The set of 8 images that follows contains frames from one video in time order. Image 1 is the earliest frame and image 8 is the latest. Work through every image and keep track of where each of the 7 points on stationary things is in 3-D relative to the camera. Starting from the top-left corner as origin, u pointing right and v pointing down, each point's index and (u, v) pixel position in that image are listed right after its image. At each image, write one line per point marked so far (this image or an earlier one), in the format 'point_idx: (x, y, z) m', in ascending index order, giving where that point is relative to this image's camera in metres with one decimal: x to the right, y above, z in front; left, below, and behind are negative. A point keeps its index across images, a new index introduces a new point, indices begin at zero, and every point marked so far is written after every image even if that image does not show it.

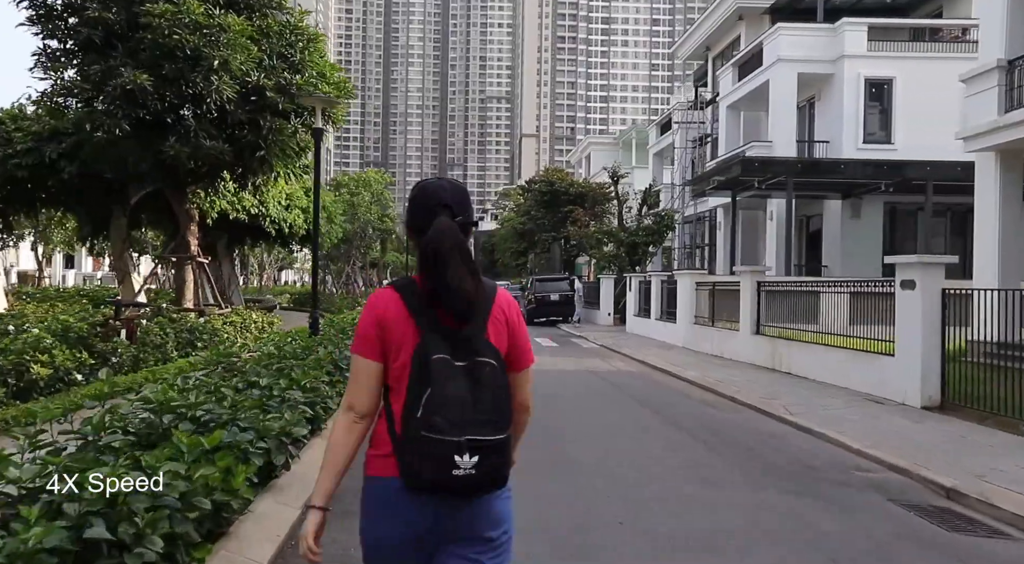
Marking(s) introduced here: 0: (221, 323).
0: (-5.2, -0.7, +15.8) m
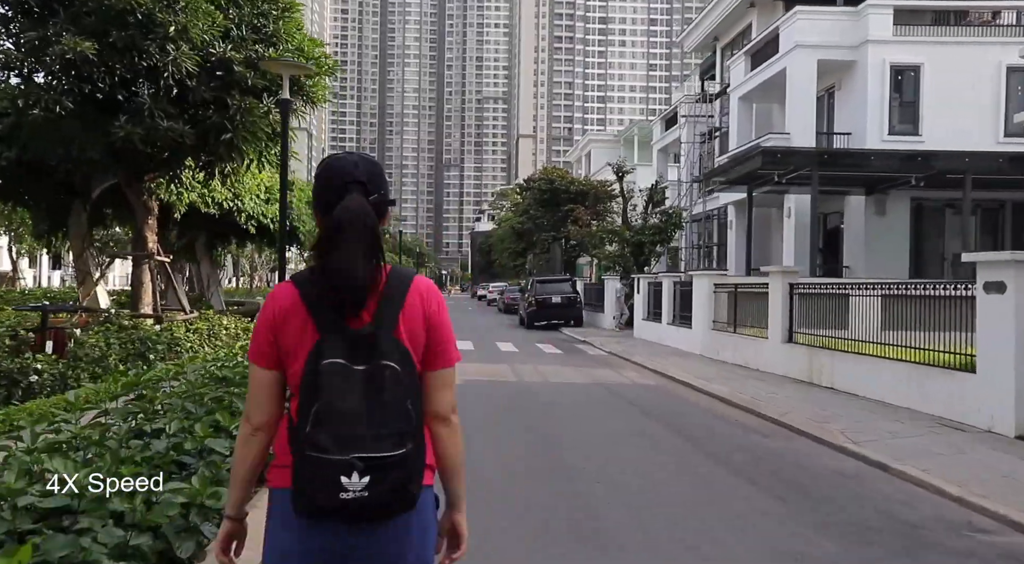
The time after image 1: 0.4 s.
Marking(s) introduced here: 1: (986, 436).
0: (-5.1, -0.8, +13.8) m
1: (+5.1, -1.6, +9.5) m
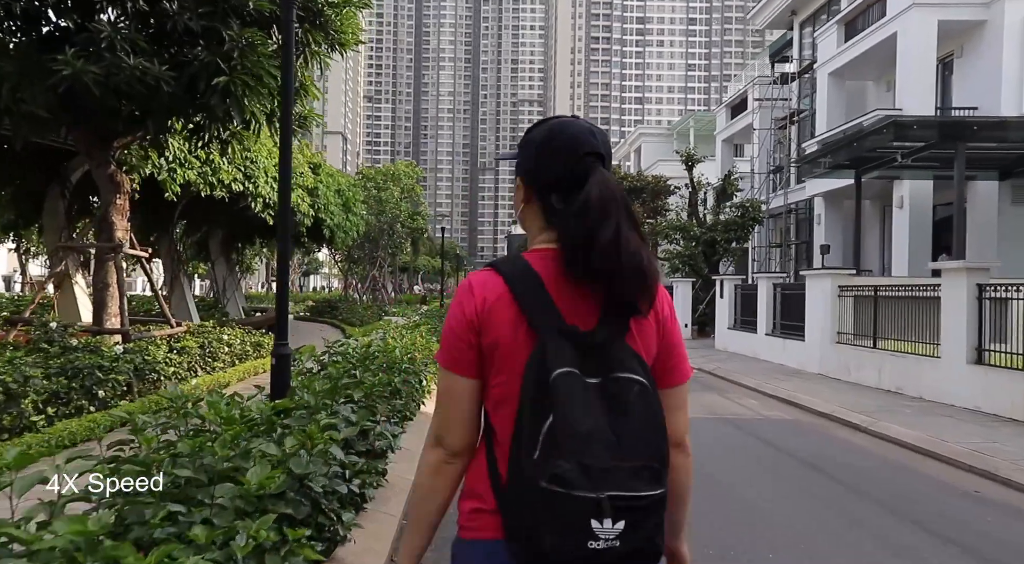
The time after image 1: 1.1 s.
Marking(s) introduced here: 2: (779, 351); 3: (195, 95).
0: (-4.0, -0.8, +10.1) m
1: (+6.1, -1.6, +5.4) m
2: (+5.9, -1.5, +19.6) m
3: (-3.5, +2.1, +9.9) m
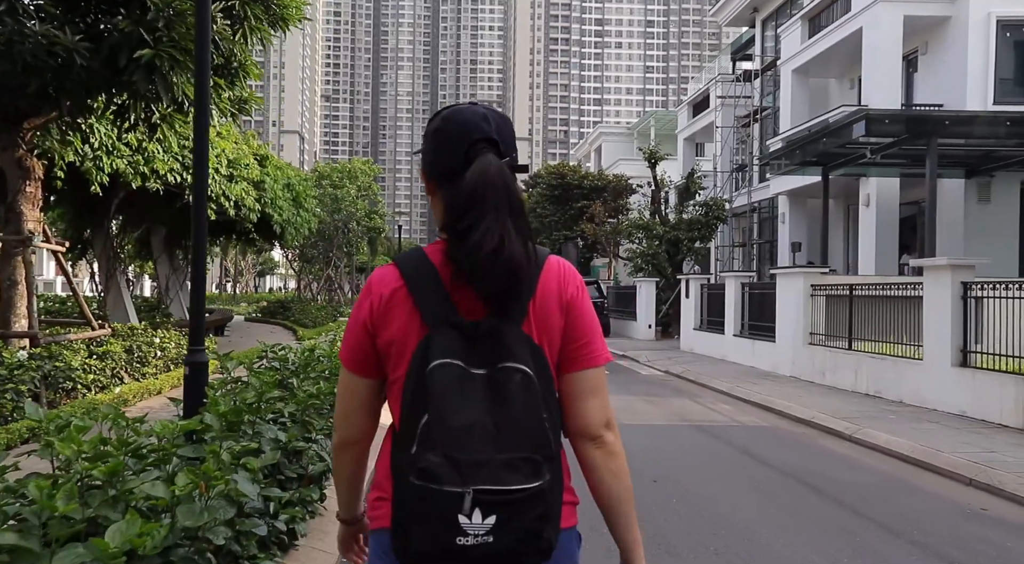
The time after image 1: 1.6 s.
0: (-4.4, -0.8, +9.0) m
1: (+5.9, -1.6, +4.8) m
2: (+5.0, -1.5, +19.0) m
3: (-3.9, +2.1, +8.9) m
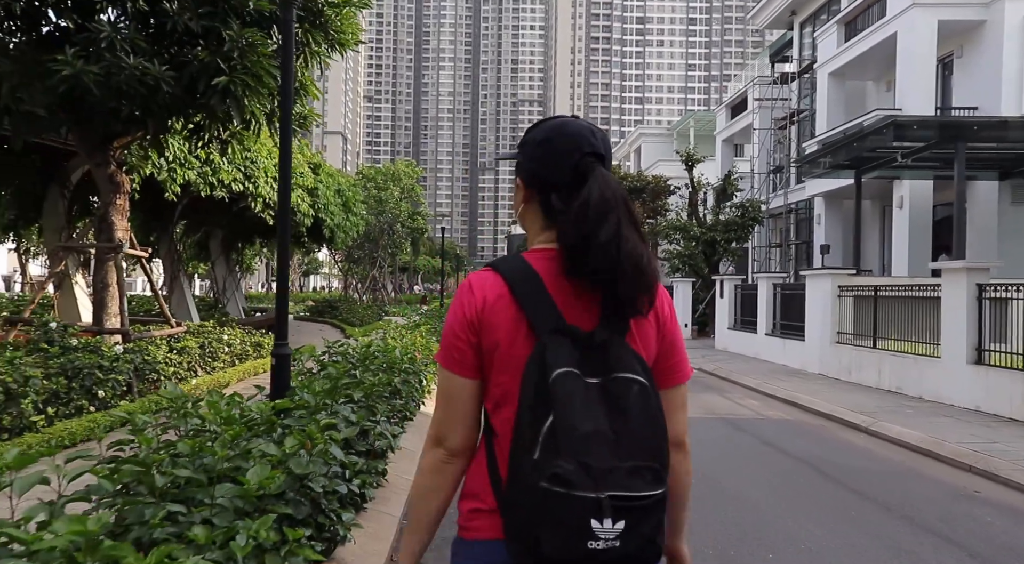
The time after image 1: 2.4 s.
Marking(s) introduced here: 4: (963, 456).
0: (-4.0, -0.8, +10.1) m
1: (+6.1, -1.6, +5.4) m
2: (+5.9, -1.5, +19.6) m
3: (-3.5, +2.1, +9.9) m
4: (+4.5, -1.7, +8.9) m
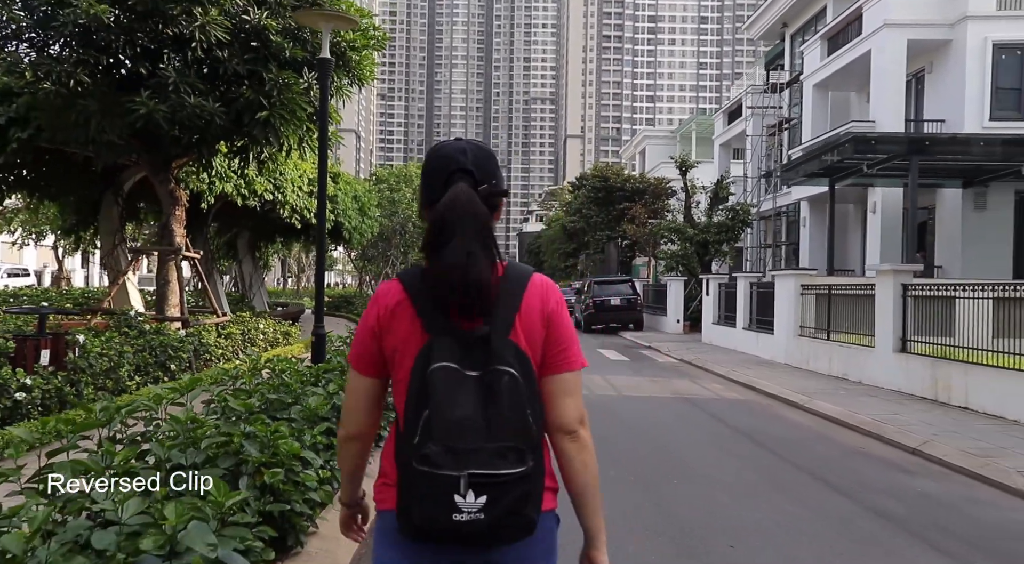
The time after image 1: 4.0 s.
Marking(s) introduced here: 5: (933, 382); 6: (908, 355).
0: (-4.1, -0.8, +12.3) m
1: (+5.9, -1.6, +7.4) m
2: (+5.9, -1.5, +21.7) m
3: (-3.7, +2.1, +12.1) m
4: (+4.4, -1.8, +10.9) m
5: (+6.0, -1.4, +12.8) m
6: (+6.1, -1.1, +13.6) m
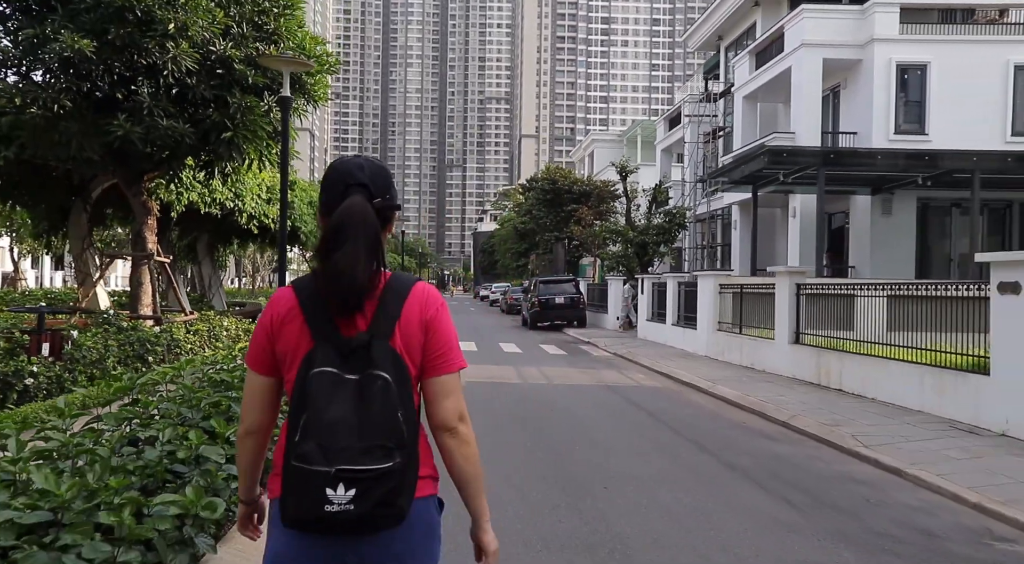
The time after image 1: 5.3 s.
0: (-5.1, -0.8, +13.7) m
1: (+5.1, -1.6, +9.3) m
2: (+4.5, -1.5, +23.6) m
3: (-4.6, +2.1, +13.5) m
4: (+3.5, -1.8, +12.7) m
5: (+5.0, -1.4, +14.7) m
6: (+5.1, -1.1, +15.5) m
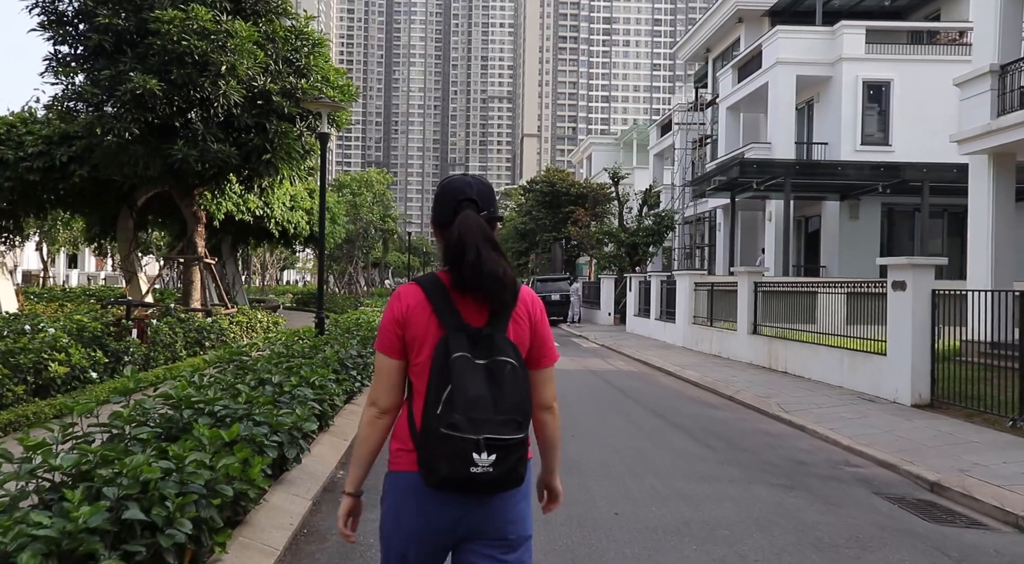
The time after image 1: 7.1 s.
0: (-5.1, -0.7, +16.1) m
1: (+5.0, -1.6, +11.7) m
2: (+4.4, -1.4, +26.0) m
3: (-4.7, +2.1, +15.9) m
4: (+3.4, -1.7, +15.2) m
5: (+4.9, -1.4, +17.1) m
6: (+5.0, -1.1, +17.9) m
